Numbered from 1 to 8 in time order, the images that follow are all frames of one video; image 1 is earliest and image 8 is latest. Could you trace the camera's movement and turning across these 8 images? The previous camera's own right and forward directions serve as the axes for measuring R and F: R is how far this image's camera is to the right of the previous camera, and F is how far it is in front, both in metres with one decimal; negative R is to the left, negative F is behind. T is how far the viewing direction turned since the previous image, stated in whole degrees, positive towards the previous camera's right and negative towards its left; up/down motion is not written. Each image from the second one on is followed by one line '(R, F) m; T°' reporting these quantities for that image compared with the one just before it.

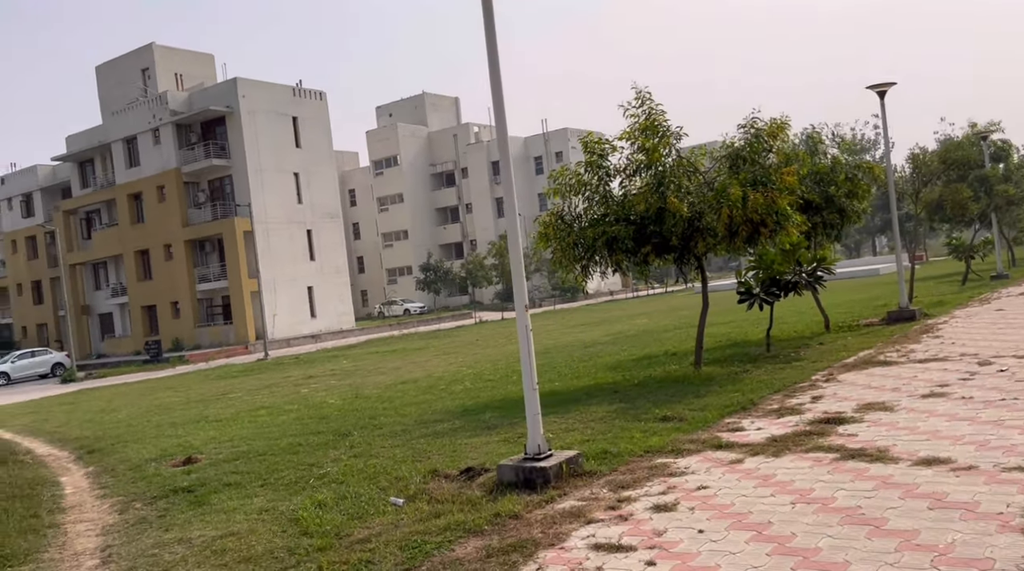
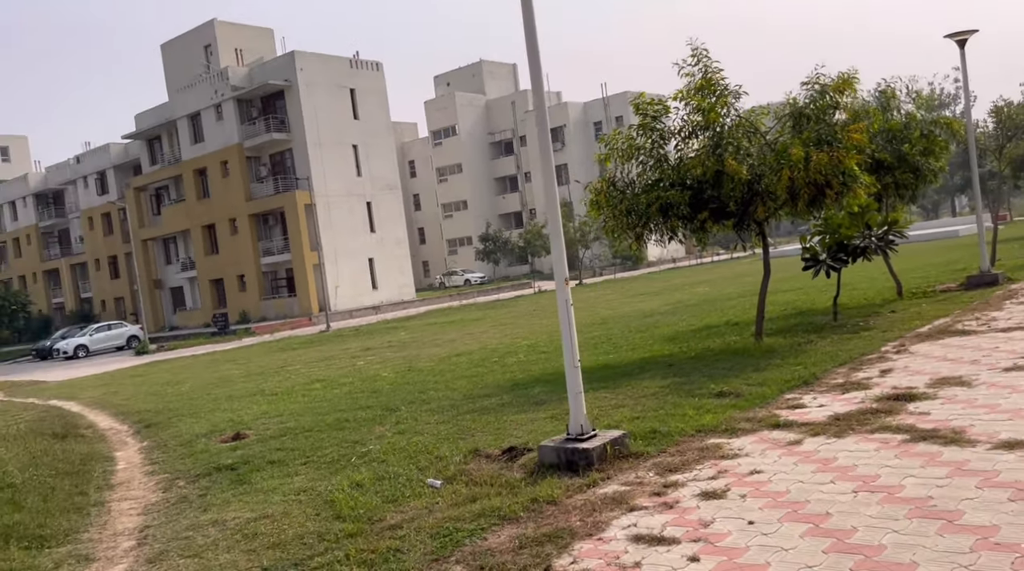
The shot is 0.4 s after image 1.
(+0.1, +0.4) m; -4°
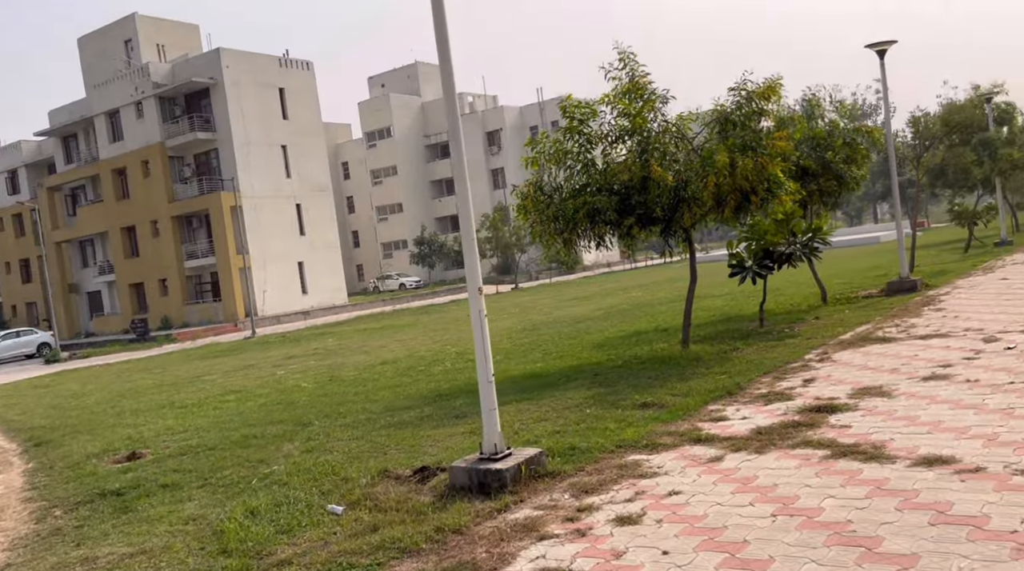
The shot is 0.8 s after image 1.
(+0.2, +0.3) m; +4°
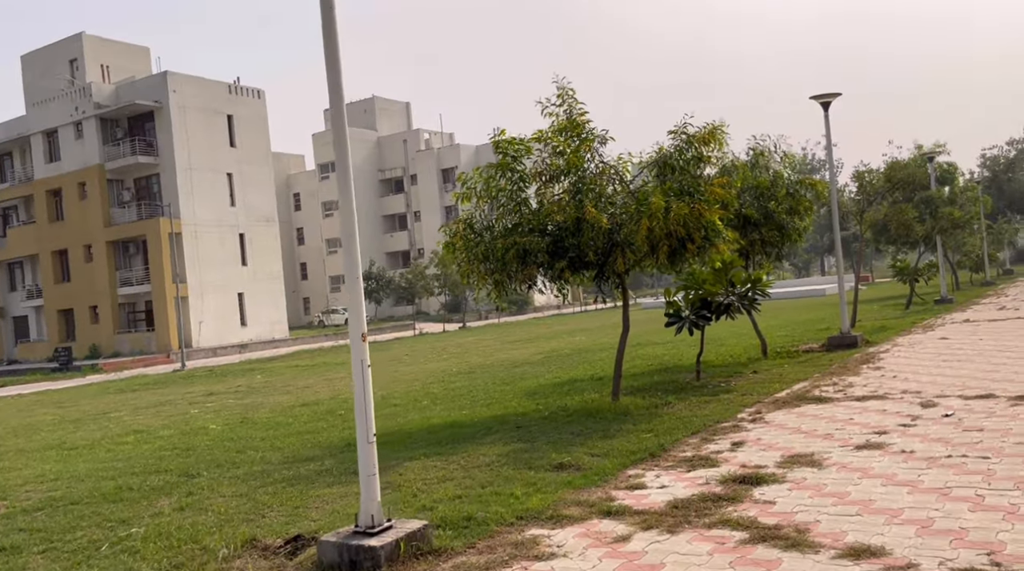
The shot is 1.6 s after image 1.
(+0.3, +0.6) m; +3°
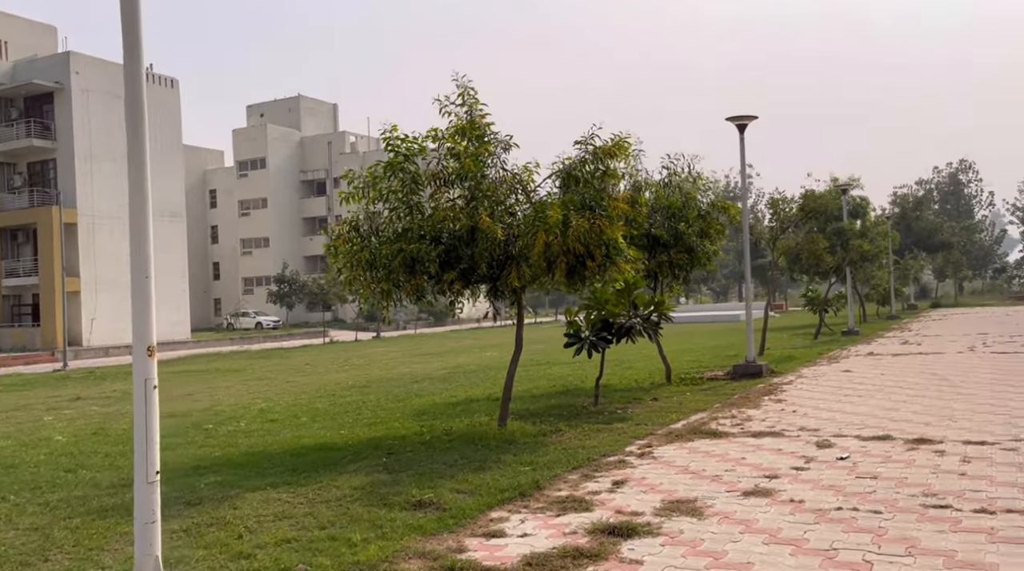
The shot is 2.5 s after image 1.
(+0.4, +0.8) m; +5°
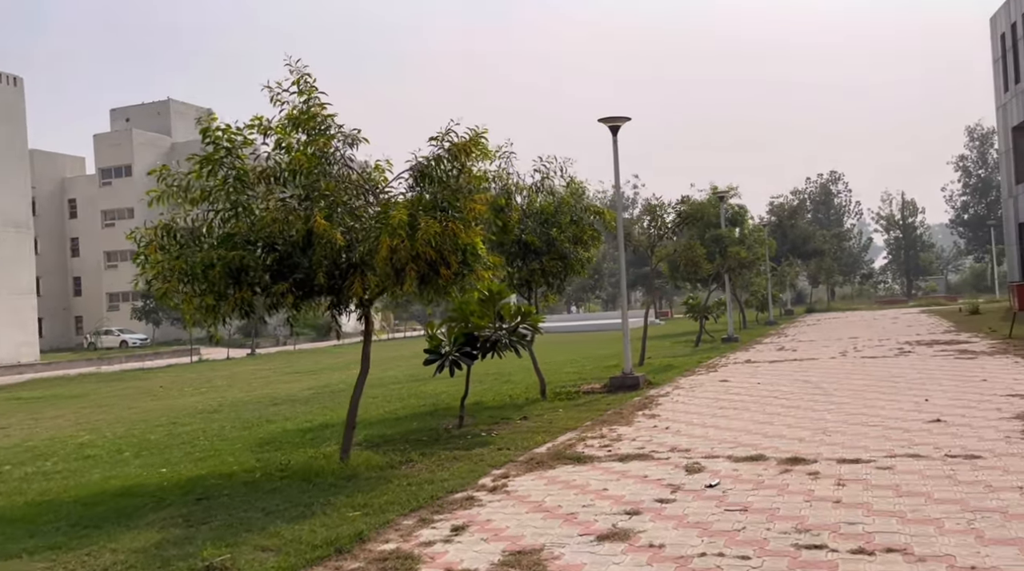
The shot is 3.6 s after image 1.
(+0.5, +1.1) m; +6°
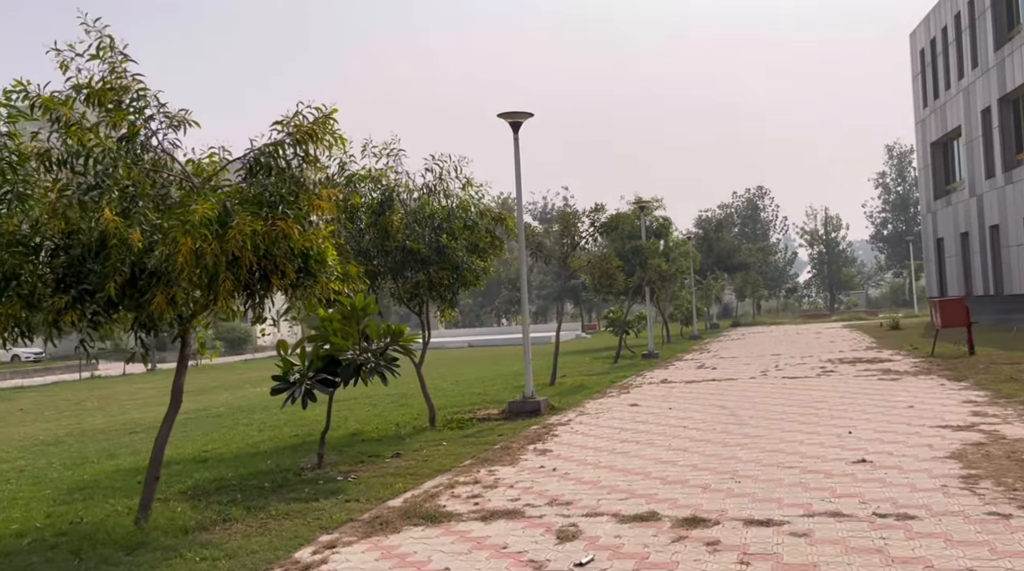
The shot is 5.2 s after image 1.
(+0.7, +1.8) m; +4°
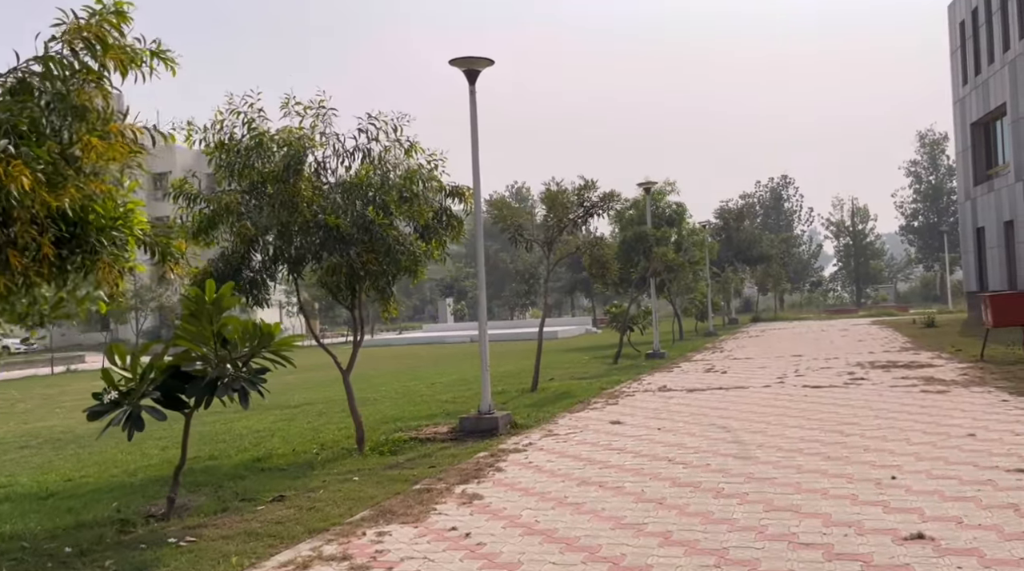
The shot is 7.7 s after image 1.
(+0.9, +3.0) m; -1°
